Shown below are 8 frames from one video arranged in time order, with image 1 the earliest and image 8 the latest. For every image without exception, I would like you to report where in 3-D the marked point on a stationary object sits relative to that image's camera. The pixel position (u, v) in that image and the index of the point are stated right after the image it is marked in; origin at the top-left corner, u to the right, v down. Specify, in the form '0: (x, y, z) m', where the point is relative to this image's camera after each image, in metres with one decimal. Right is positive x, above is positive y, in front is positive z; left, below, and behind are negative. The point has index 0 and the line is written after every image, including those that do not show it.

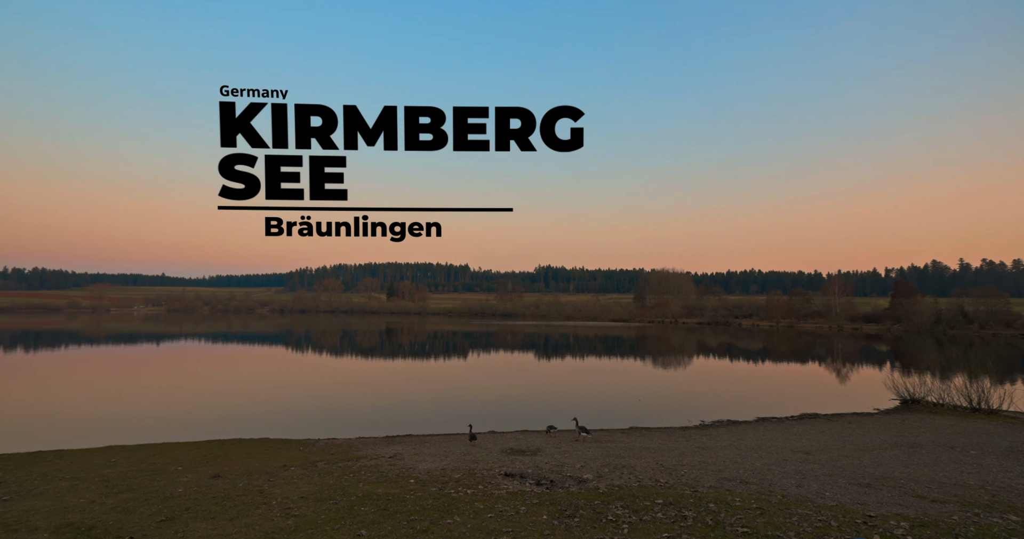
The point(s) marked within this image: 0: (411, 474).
0: (-2.5, -5.6, +15.6) m
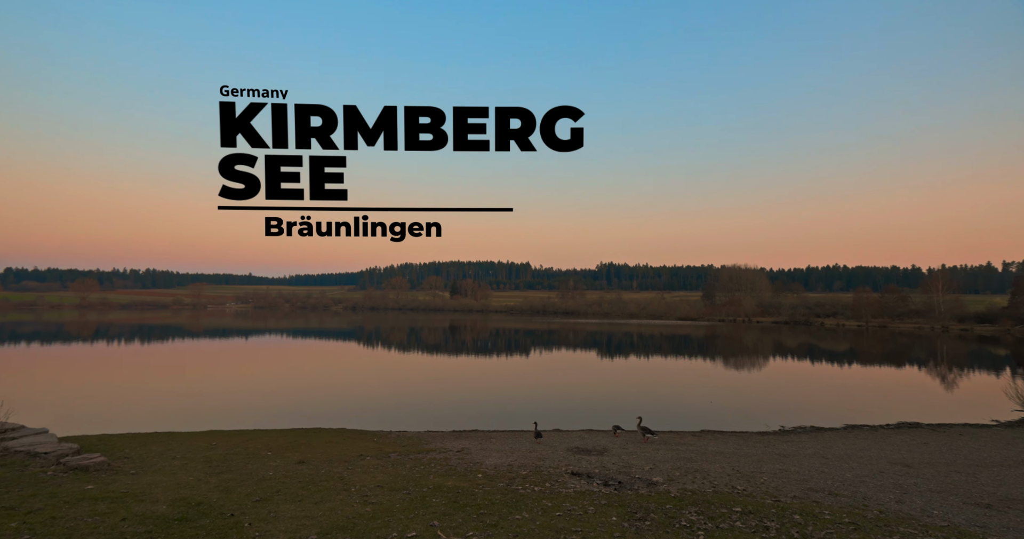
0: (-0.7, -5.5, +15.8) m
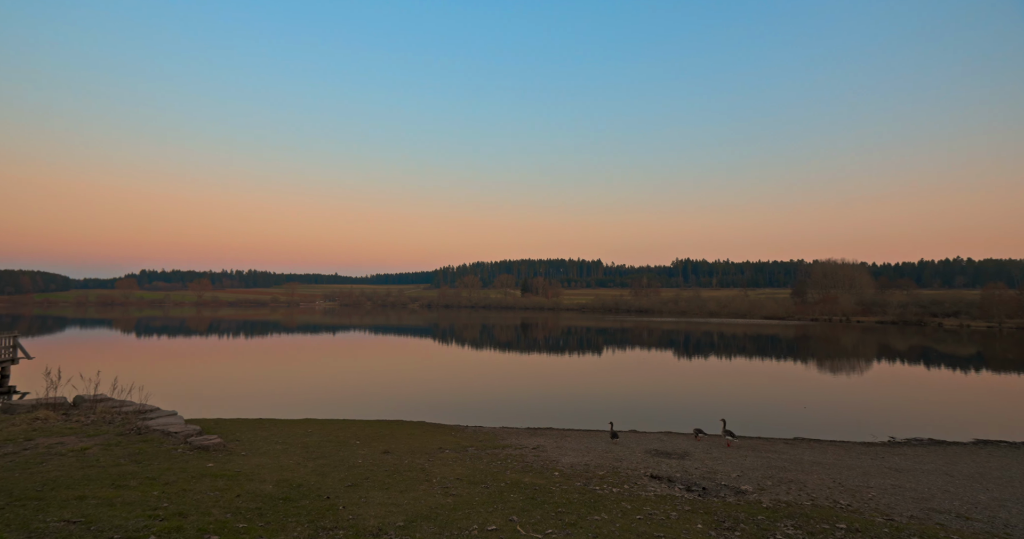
0: (+1.3, -5.4, +15.7) m
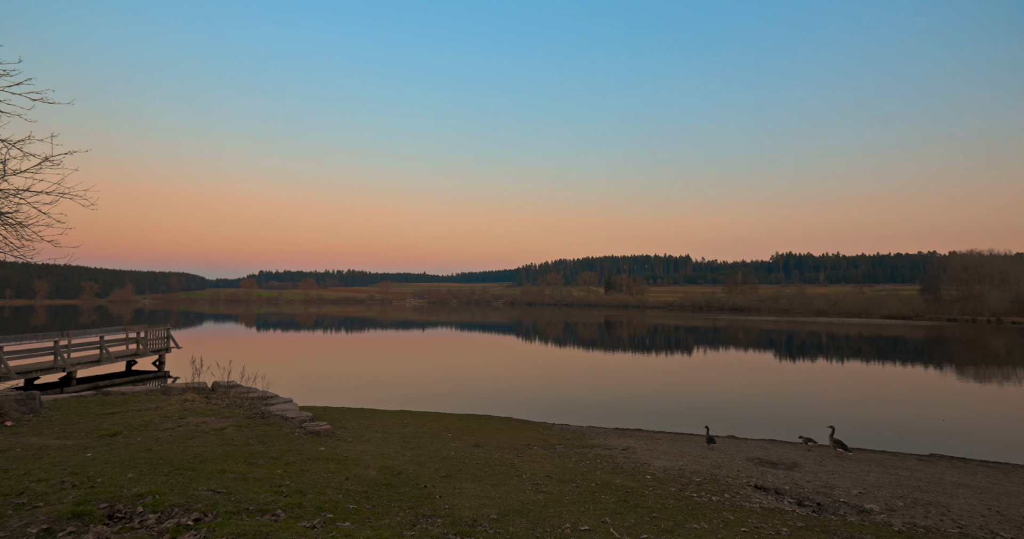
0: (+3.6, -5.3, +15.2) m
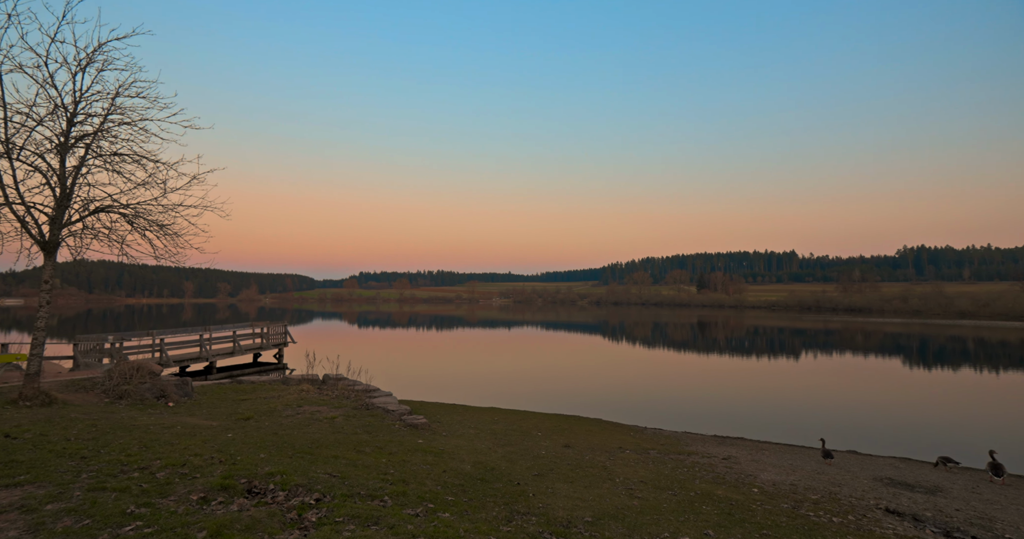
0: (+5.9, -5.3, +14.2) m
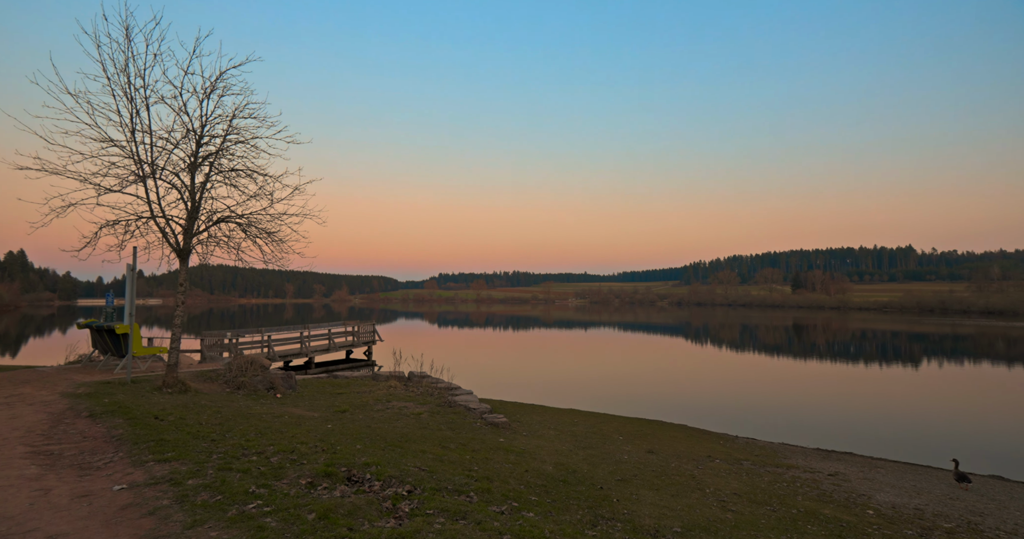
0: (+7.9, -5.2, +12.8) m
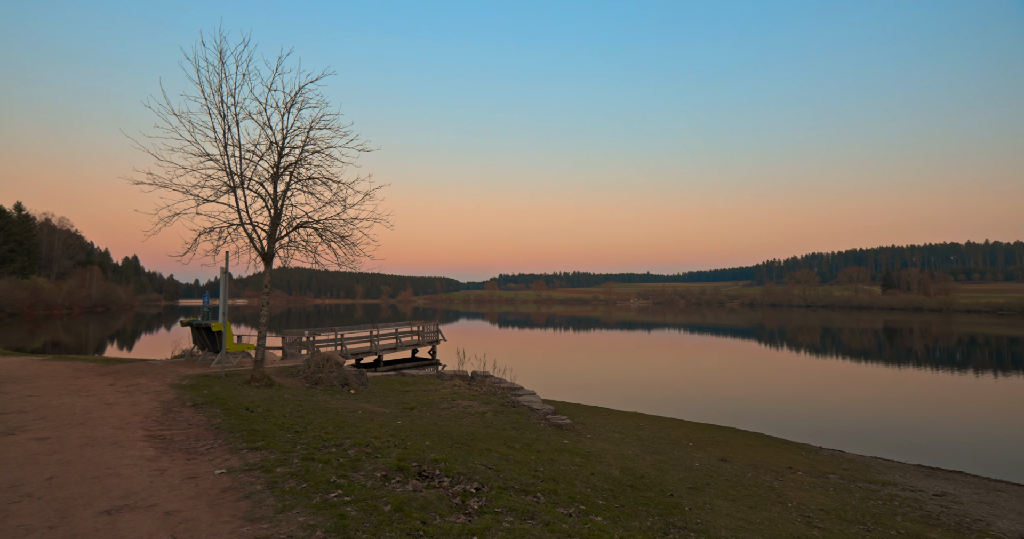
0: (+9.4, -5.2, +11.4) m
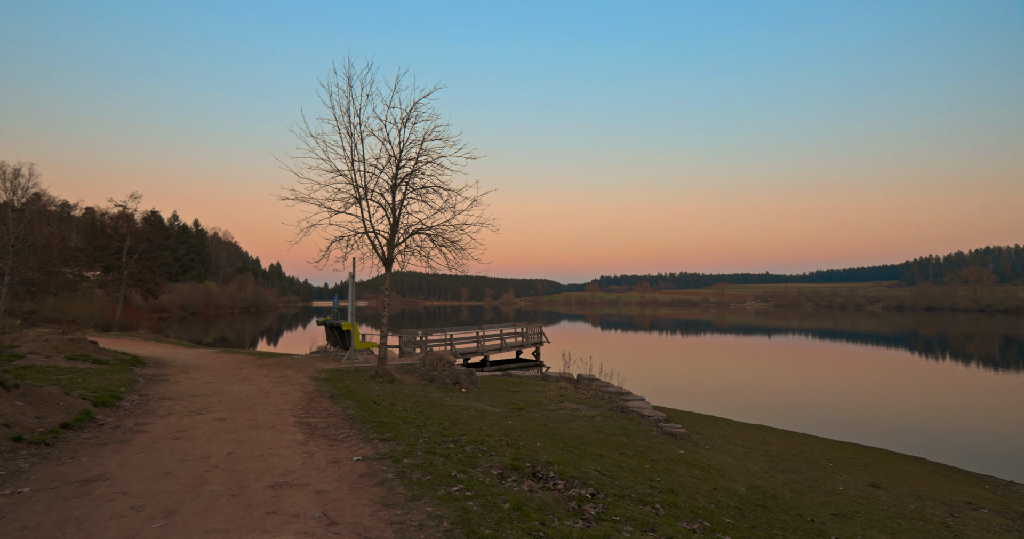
0: (+10.9, -5.0, +7.2) m
